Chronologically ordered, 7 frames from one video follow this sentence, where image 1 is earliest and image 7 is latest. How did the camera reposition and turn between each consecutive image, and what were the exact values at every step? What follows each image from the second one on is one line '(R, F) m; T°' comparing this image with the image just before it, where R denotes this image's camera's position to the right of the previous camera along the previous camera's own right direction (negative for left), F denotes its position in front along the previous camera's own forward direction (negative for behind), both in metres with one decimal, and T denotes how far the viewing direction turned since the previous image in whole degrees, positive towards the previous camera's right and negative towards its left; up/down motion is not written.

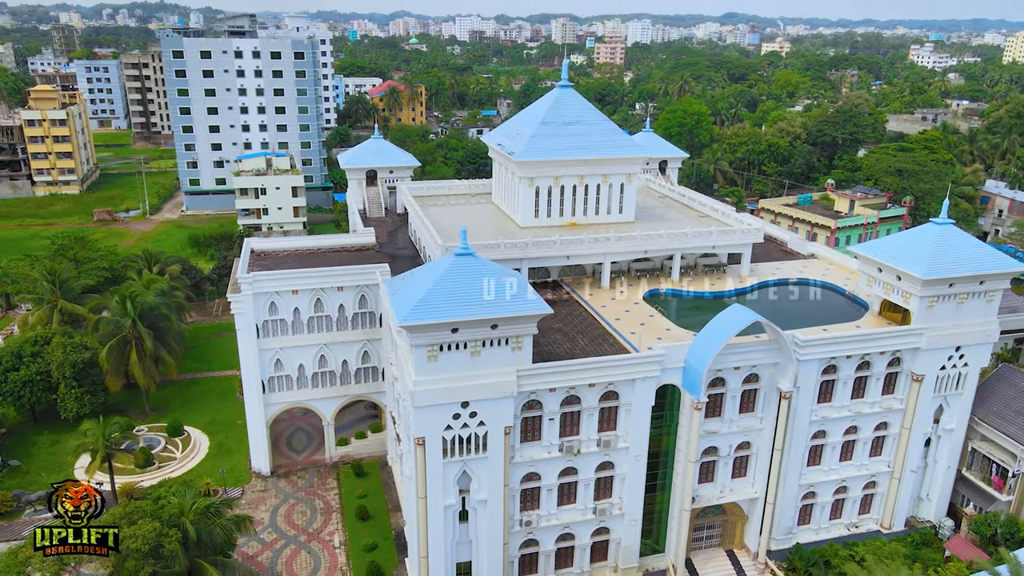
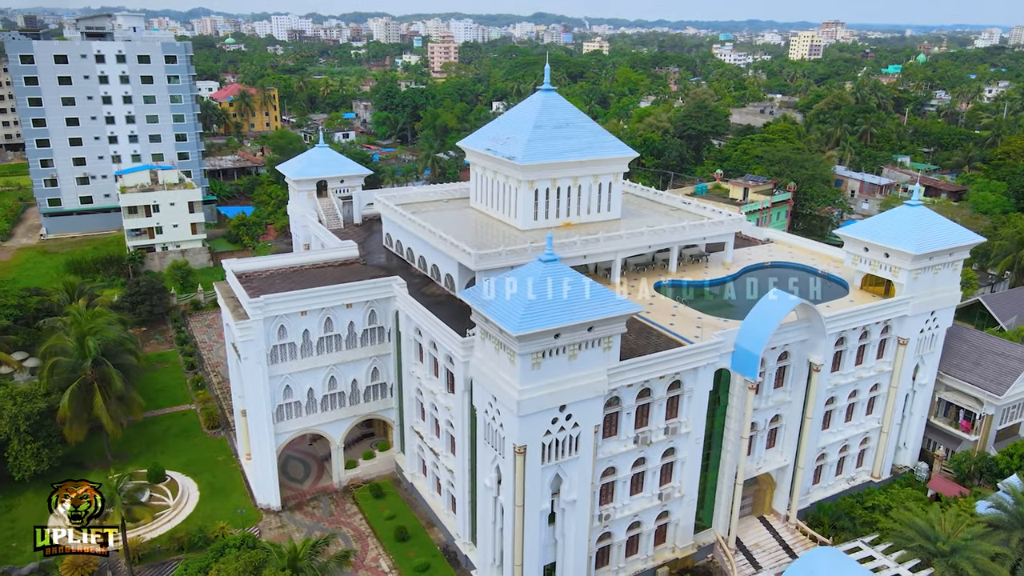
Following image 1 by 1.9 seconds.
(-6.6, +0.5) m; +13°
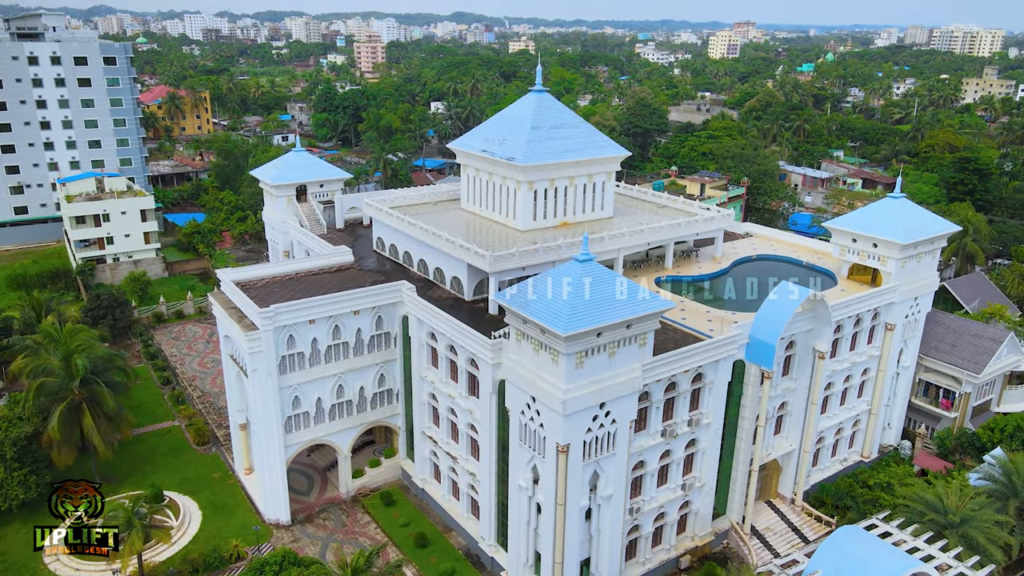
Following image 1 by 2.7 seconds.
(-2.9, 0.0) m; +5°
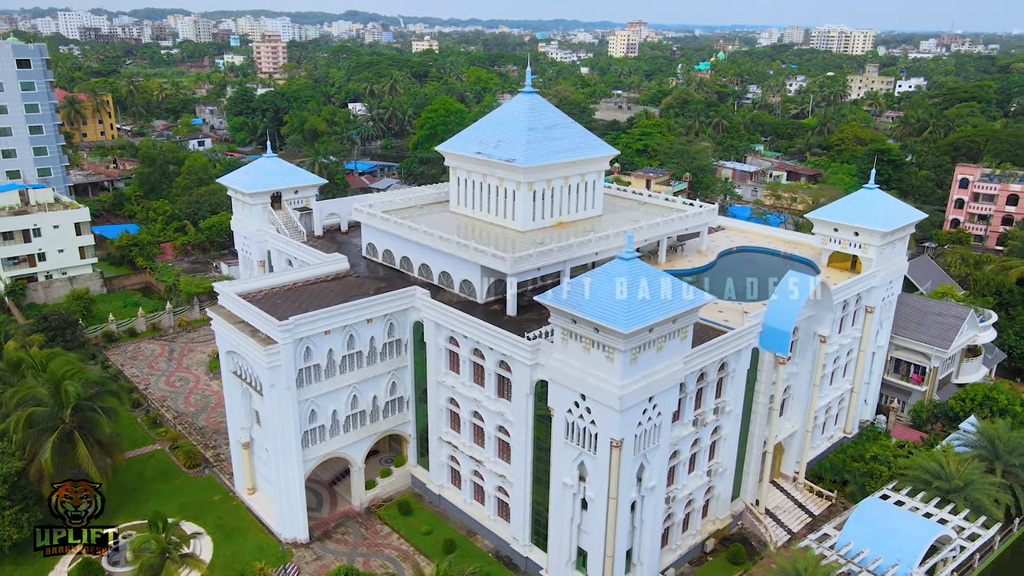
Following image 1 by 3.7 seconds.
(-3.8, +0.1) m; +7°
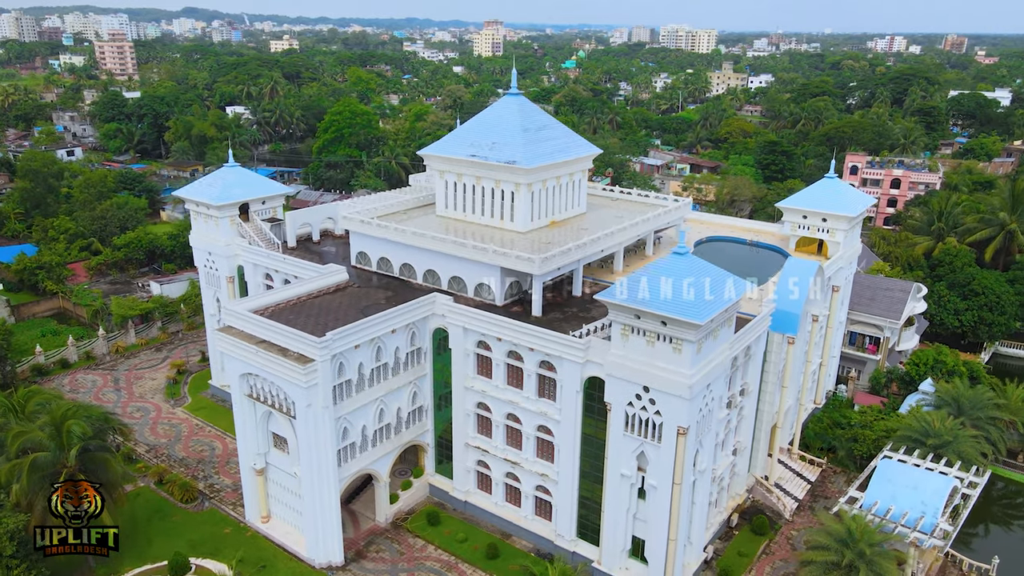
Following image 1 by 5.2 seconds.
(-5.3, +0.3) m; +10°
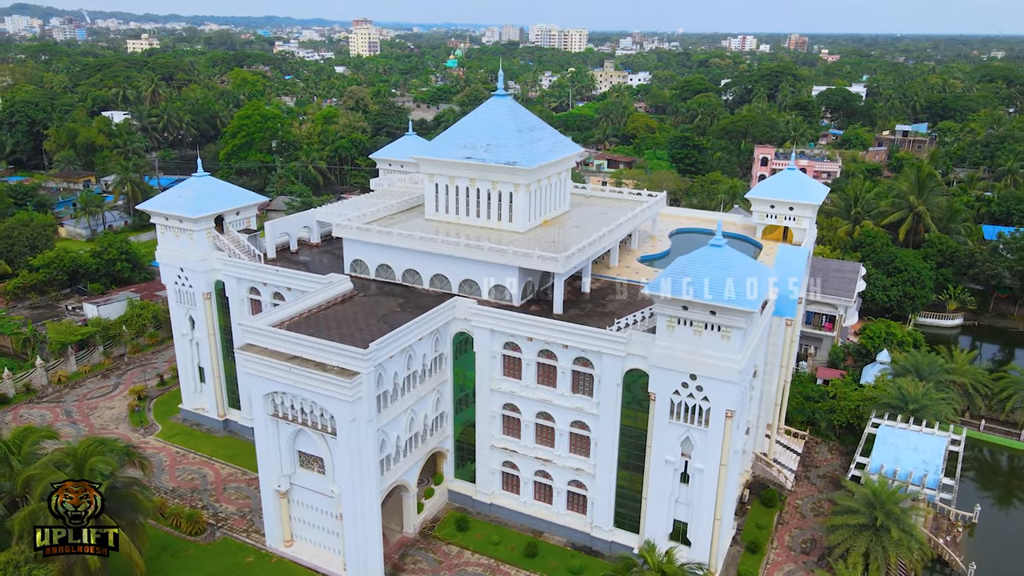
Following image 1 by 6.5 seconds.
(-4.8, +0.2) m; +9°
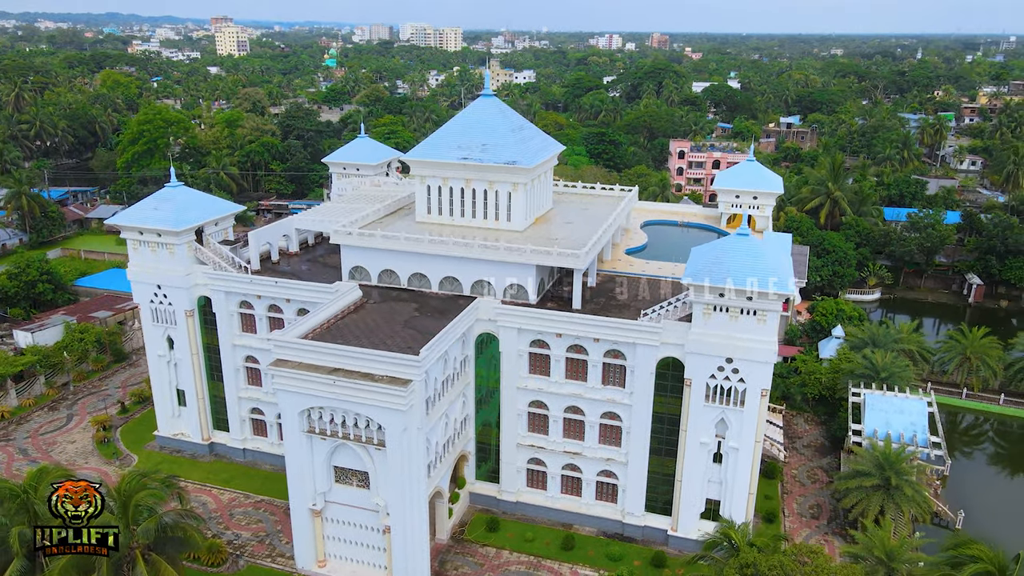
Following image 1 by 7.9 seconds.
(-4.8, +0.2) m; +9°
